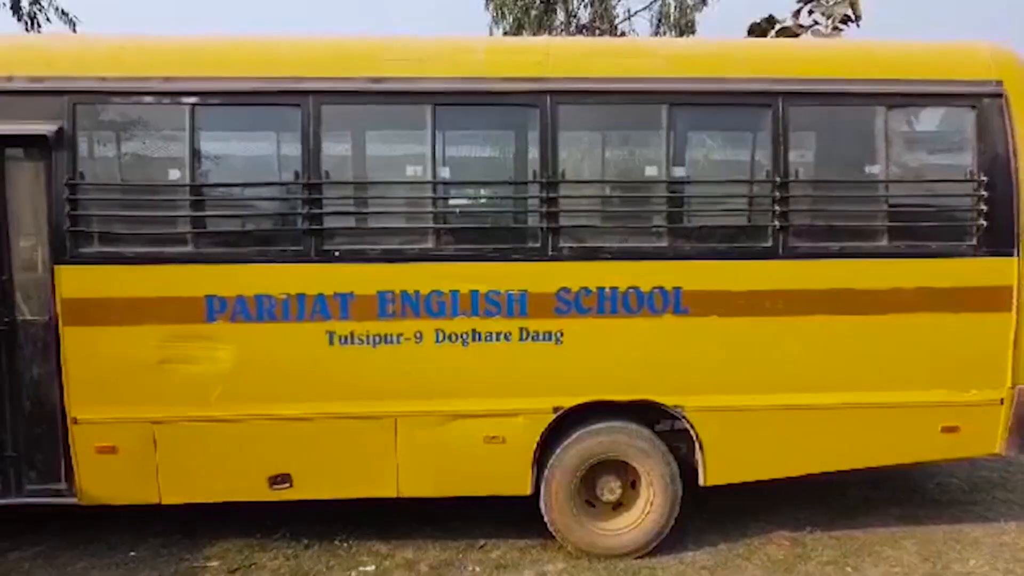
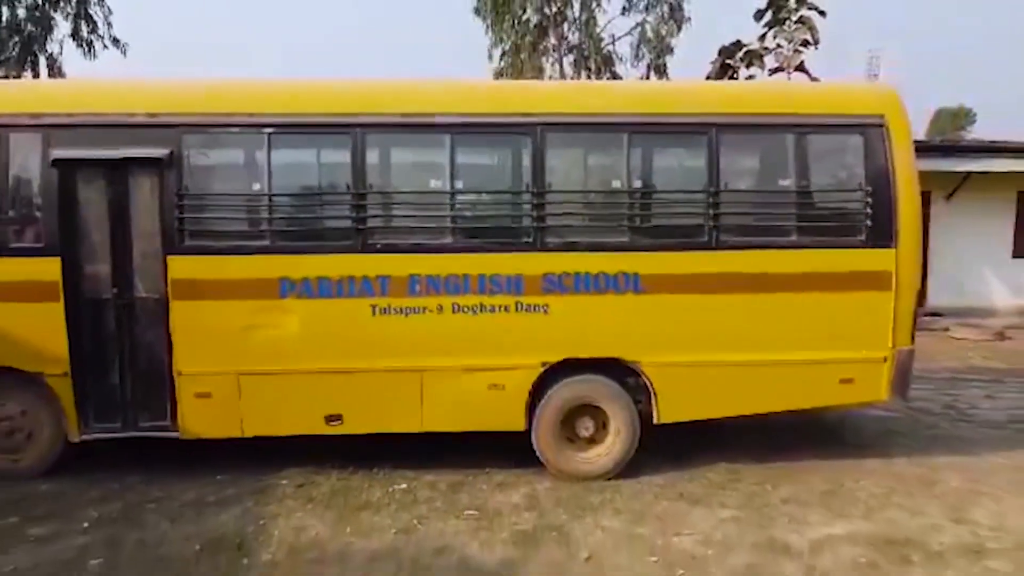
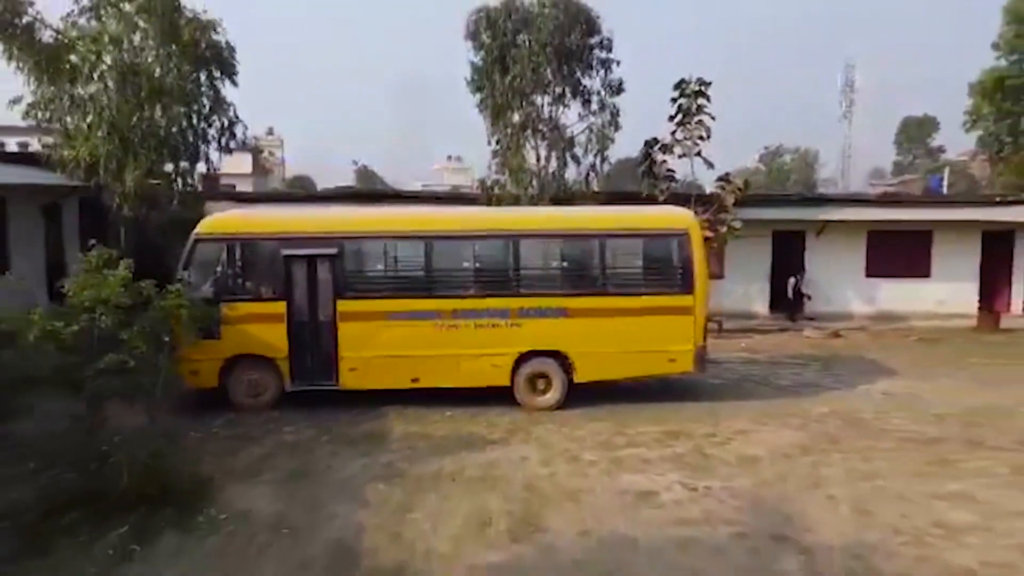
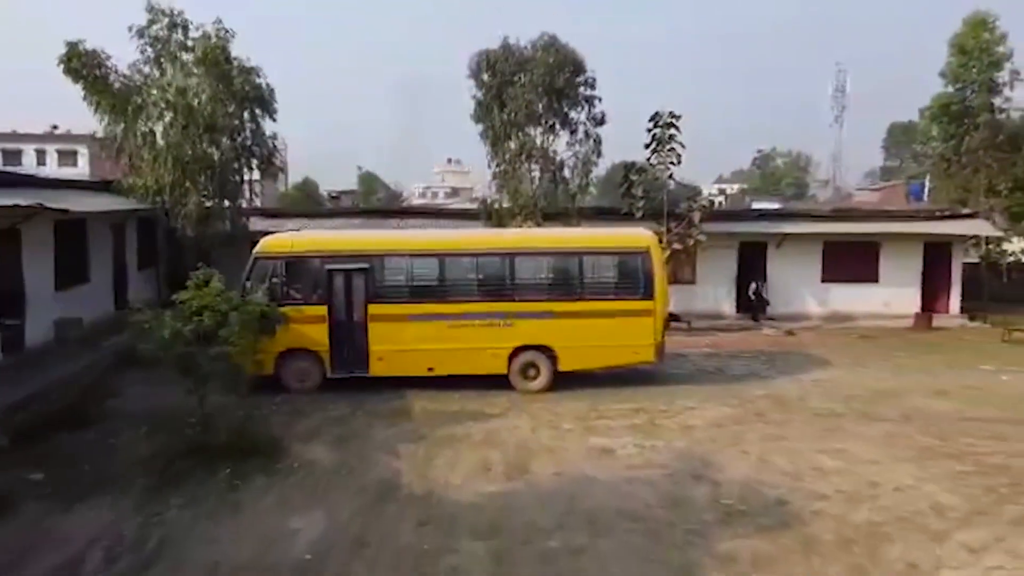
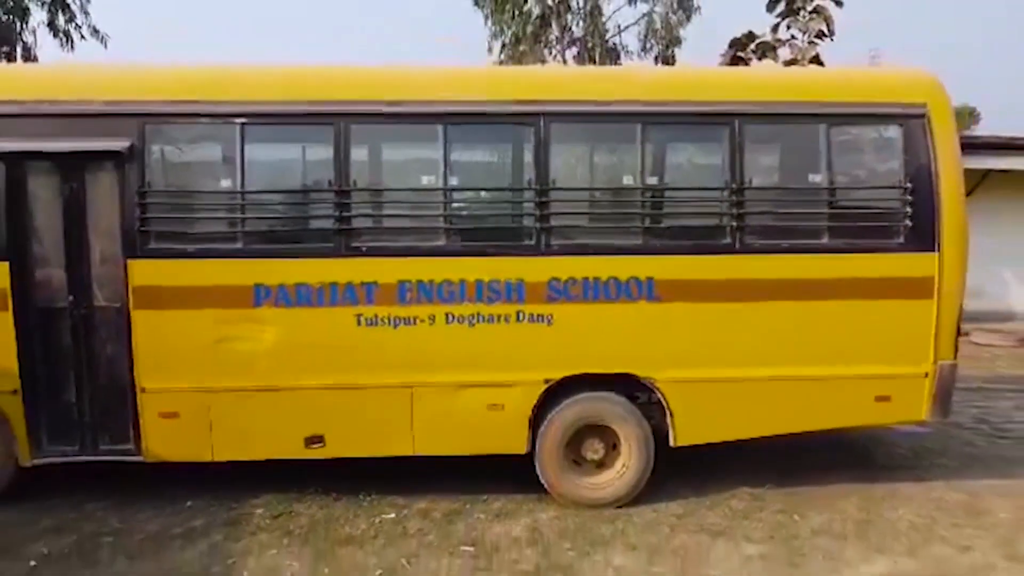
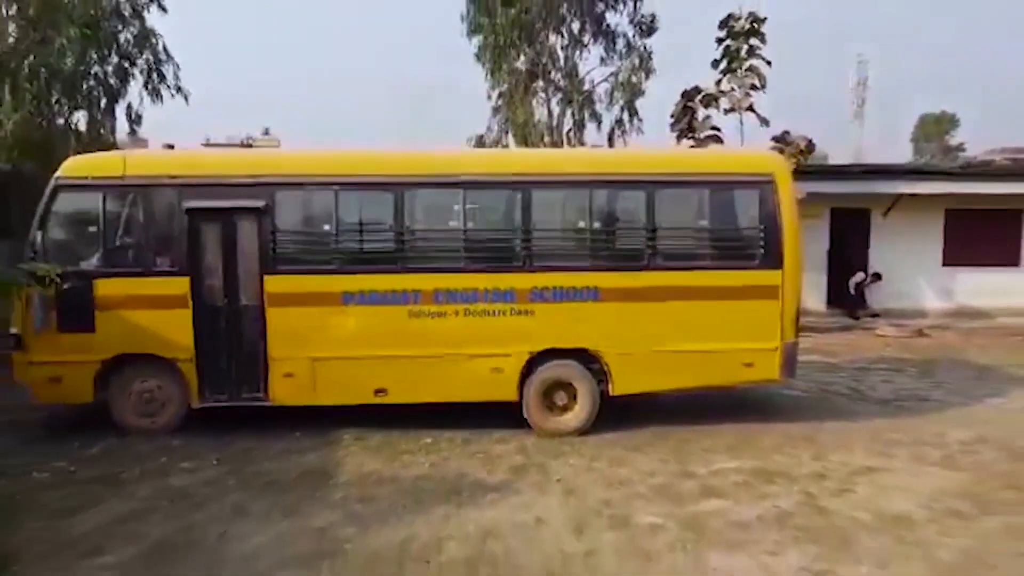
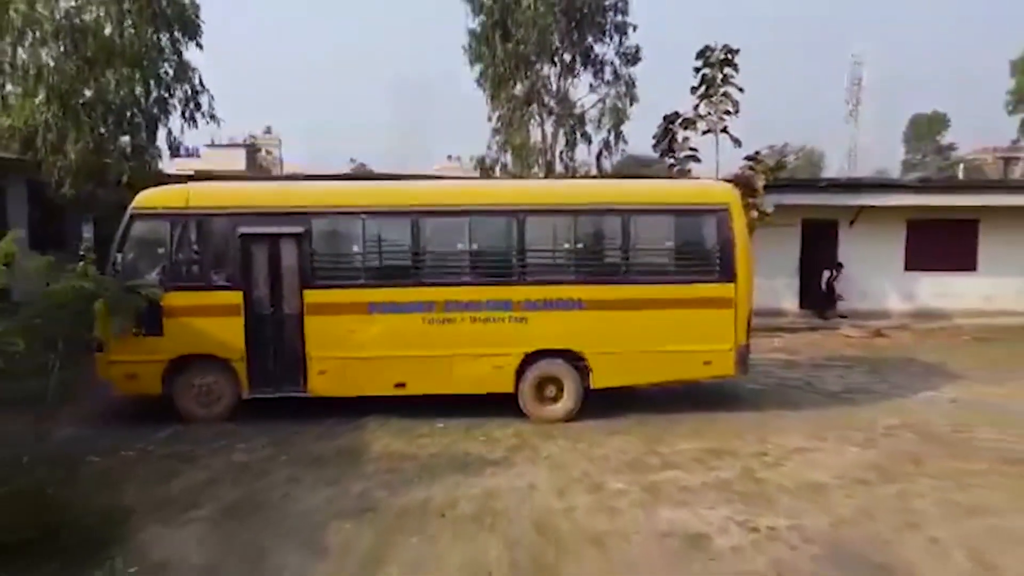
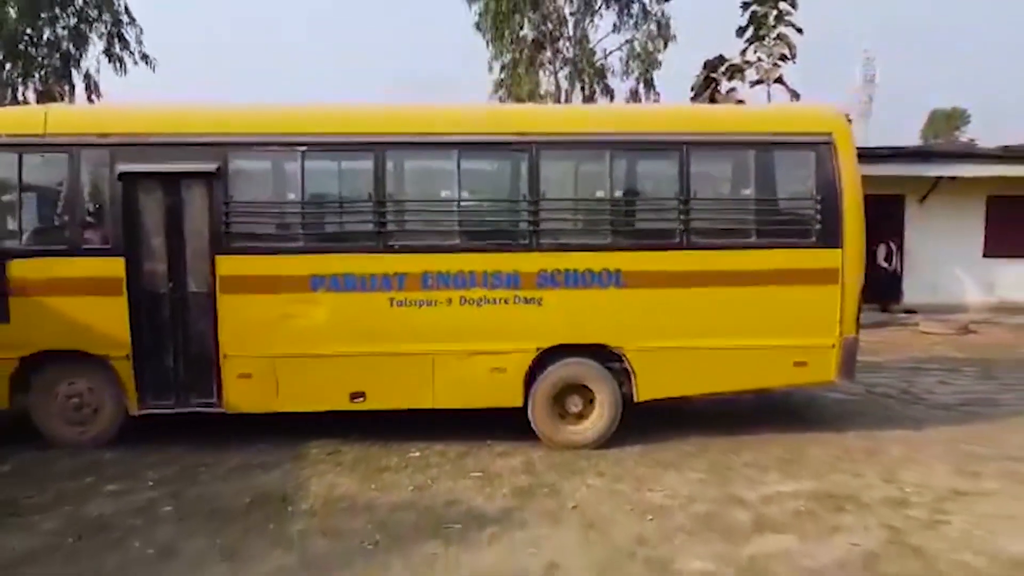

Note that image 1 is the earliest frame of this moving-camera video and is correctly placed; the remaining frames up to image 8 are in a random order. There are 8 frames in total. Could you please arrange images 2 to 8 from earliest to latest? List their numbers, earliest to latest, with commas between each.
5, 2, 8, 6, 7, 3, 4
